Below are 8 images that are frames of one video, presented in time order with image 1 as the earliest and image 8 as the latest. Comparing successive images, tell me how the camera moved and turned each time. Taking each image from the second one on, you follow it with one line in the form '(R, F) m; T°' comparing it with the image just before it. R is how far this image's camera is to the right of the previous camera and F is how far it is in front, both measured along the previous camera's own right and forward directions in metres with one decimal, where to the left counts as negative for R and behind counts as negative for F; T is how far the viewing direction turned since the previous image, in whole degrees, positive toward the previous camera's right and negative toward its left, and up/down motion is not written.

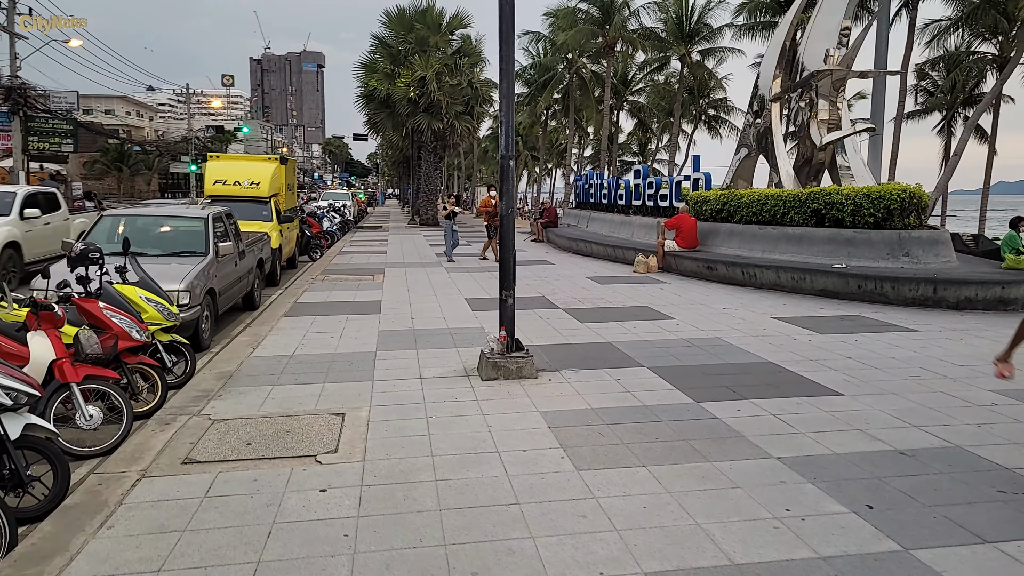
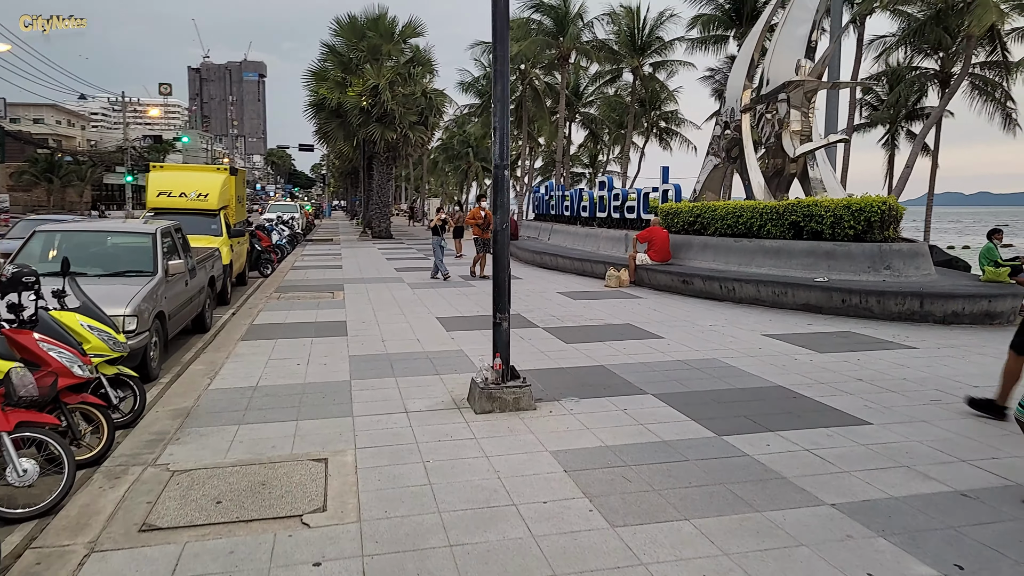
(-0.4, +0.6) m; +4°
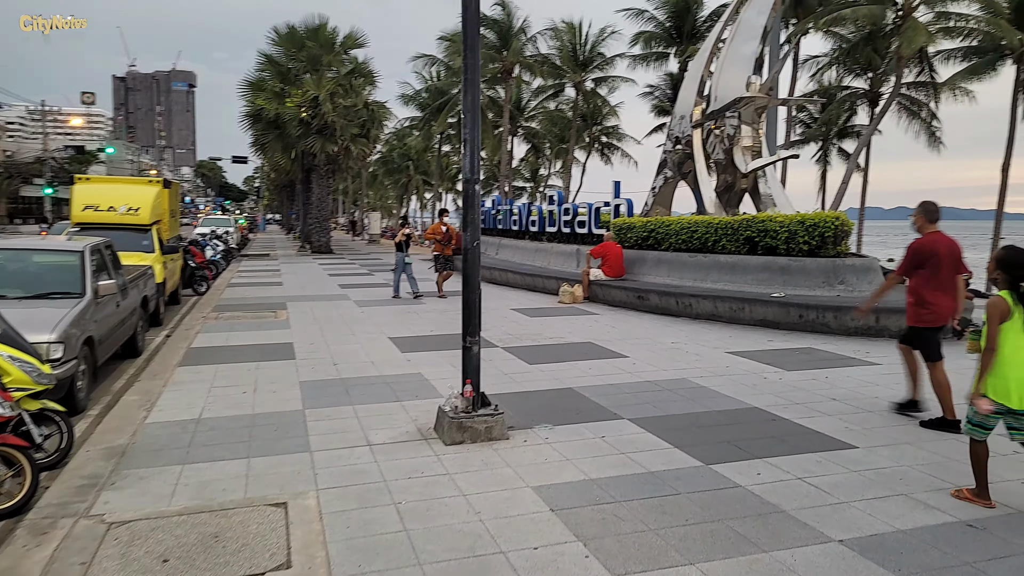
(-0.2, +0.4) m; +5°
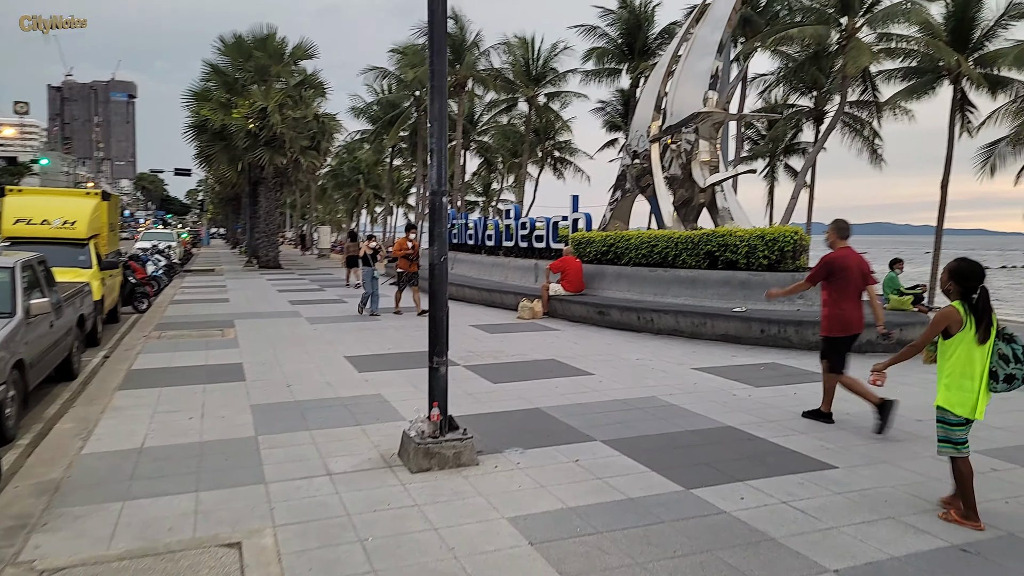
(-0.1, +0.3) m; +4°
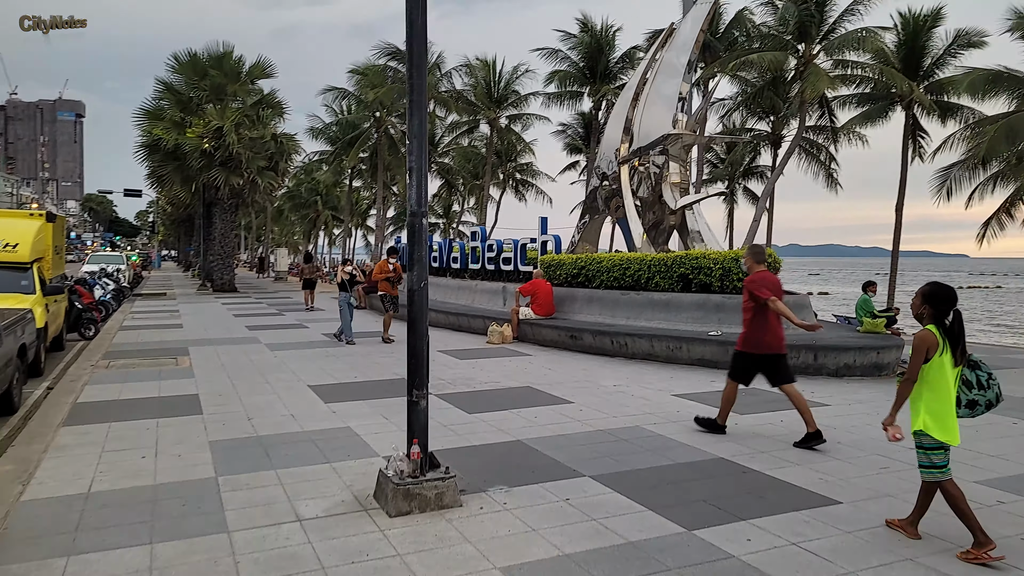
(-0.2, +0.3) m; +3°
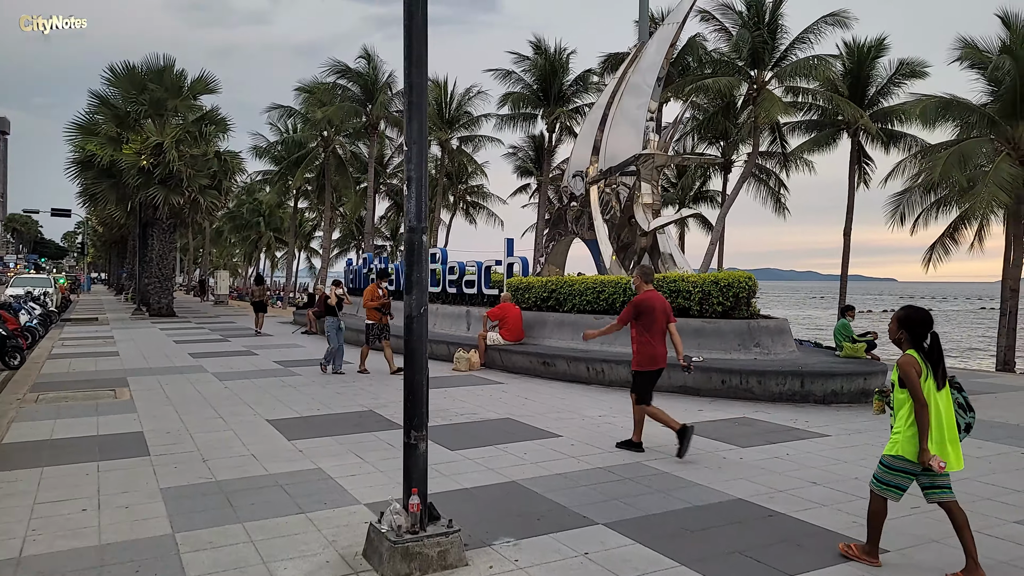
(-0.4, +0.6) m; +4°
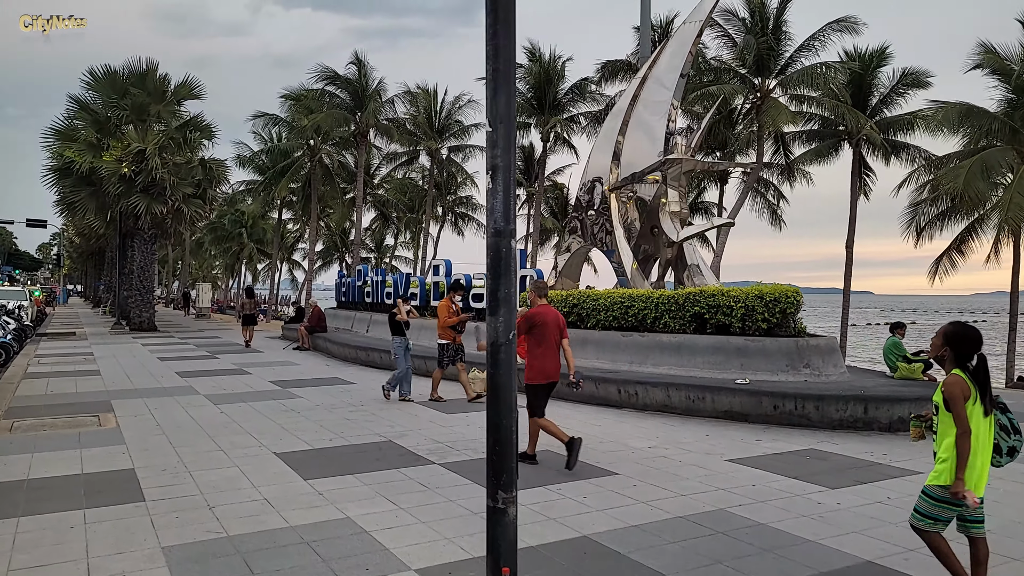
(-0.6, +0.9) m; +1°
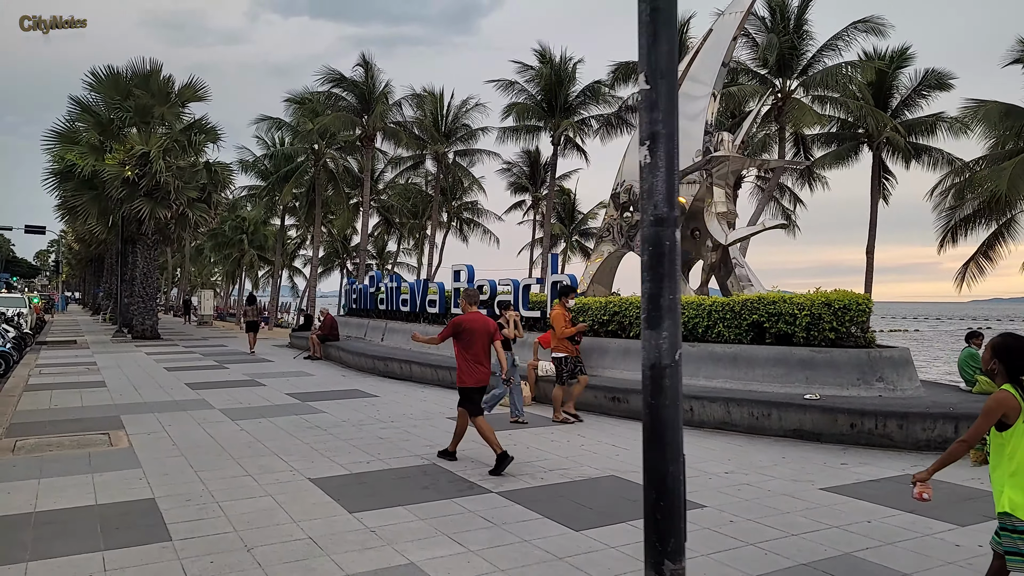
(-0.6, +0.8) m; 0°
